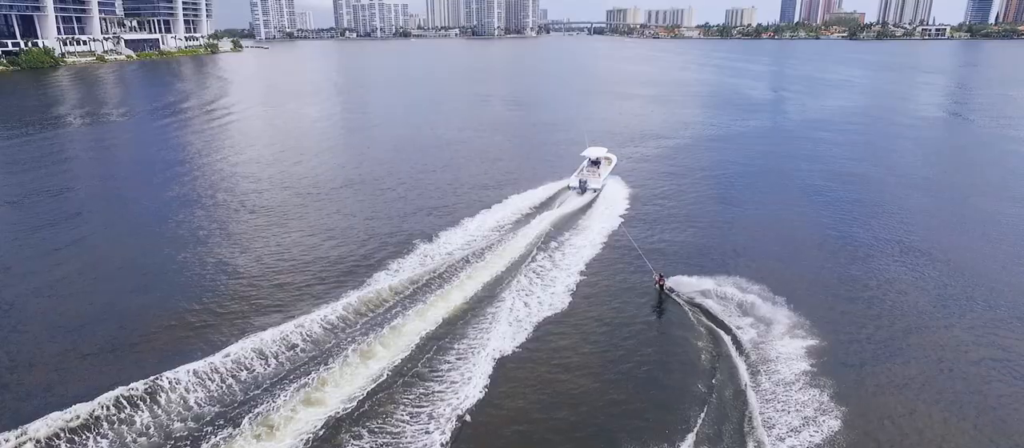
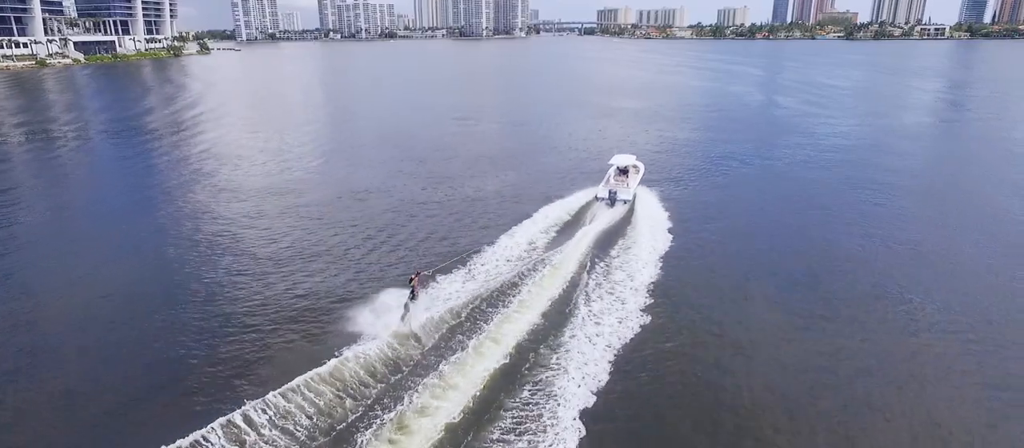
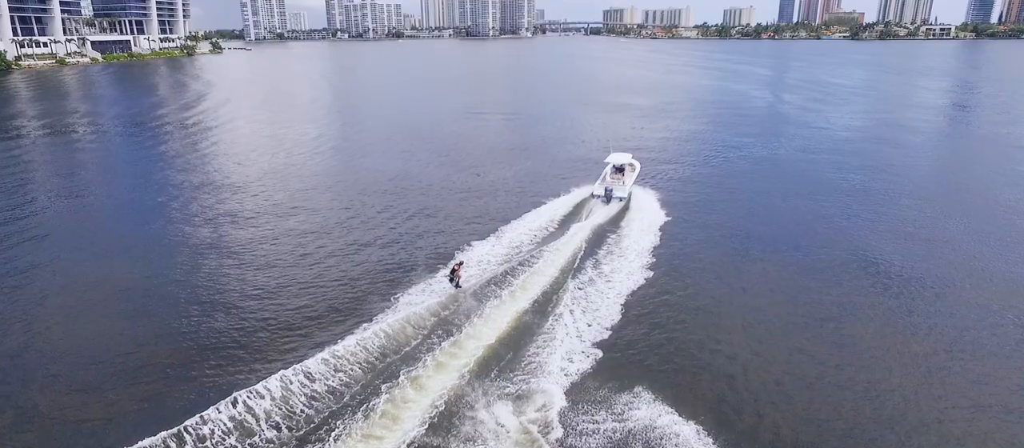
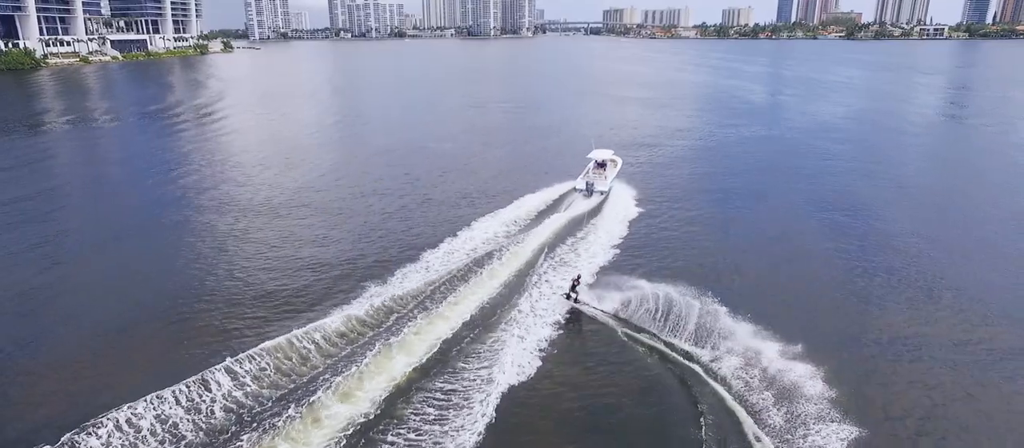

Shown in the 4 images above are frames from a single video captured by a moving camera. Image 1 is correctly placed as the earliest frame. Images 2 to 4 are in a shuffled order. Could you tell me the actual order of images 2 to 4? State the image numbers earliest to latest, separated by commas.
4, 3, 2
